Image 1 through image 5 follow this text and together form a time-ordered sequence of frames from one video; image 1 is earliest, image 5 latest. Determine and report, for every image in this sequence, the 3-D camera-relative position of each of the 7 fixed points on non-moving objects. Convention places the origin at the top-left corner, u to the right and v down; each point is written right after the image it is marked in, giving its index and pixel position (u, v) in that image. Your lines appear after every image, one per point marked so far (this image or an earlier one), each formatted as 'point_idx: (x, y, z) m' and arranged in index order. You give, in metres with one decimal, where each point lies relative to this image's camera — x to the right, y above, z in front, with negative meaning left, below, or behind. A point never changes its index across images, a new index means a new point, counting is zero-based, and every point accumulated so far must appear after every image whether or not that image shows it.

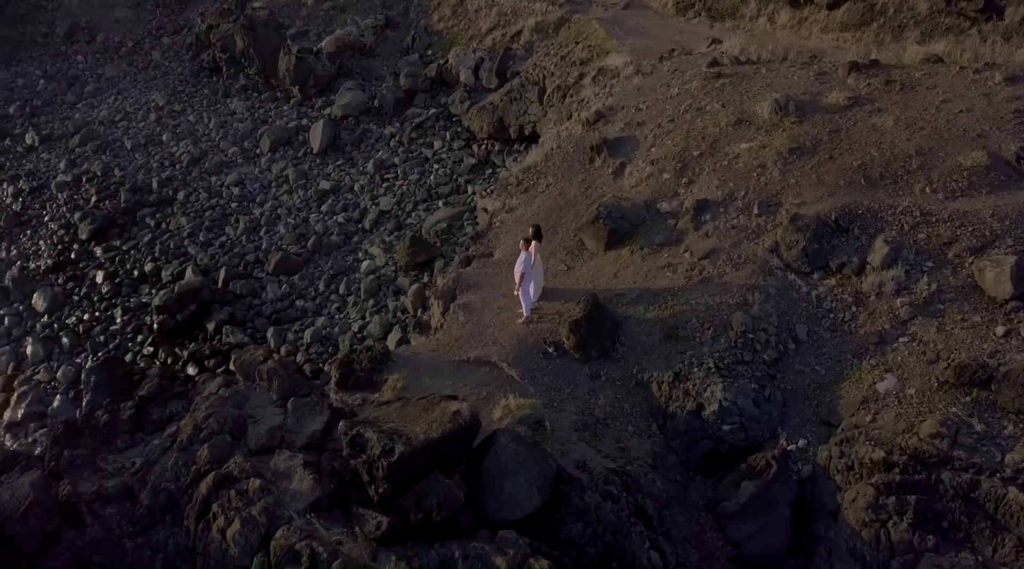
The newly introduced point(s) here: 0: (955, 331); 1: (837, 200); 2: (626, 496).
0: (+5.6, -0.6, +10.9) m
1: (+4.6, +1.2, +12.4) m
2: (+1.4, -2.4, +9.8) m
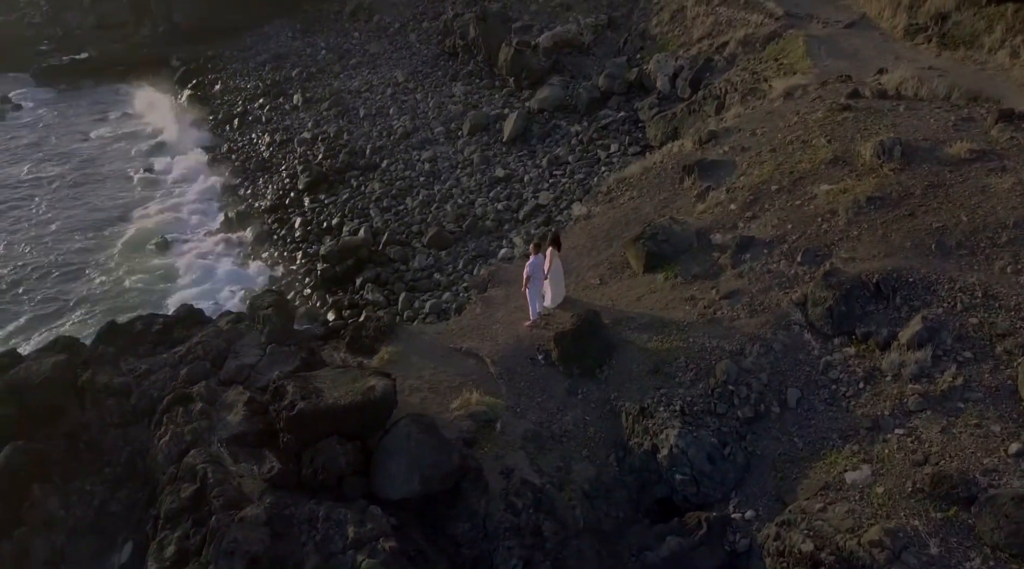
0: (+4.8, -1.6, +9.2) m
1: (+4.8, +0.3, +10.9) m
2: (+0.2, -2.6, +9.7) m
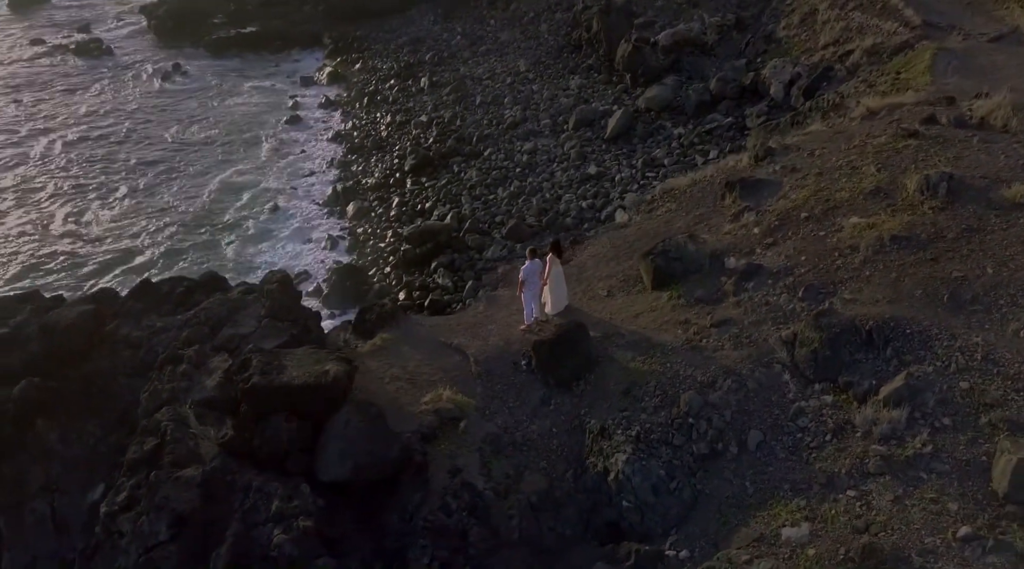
0: (+3.9, -2.2, +8.4) m
1: (+4.4, -0.3, +10.0) m
2: (-0.6, -2.6, +9.8) m
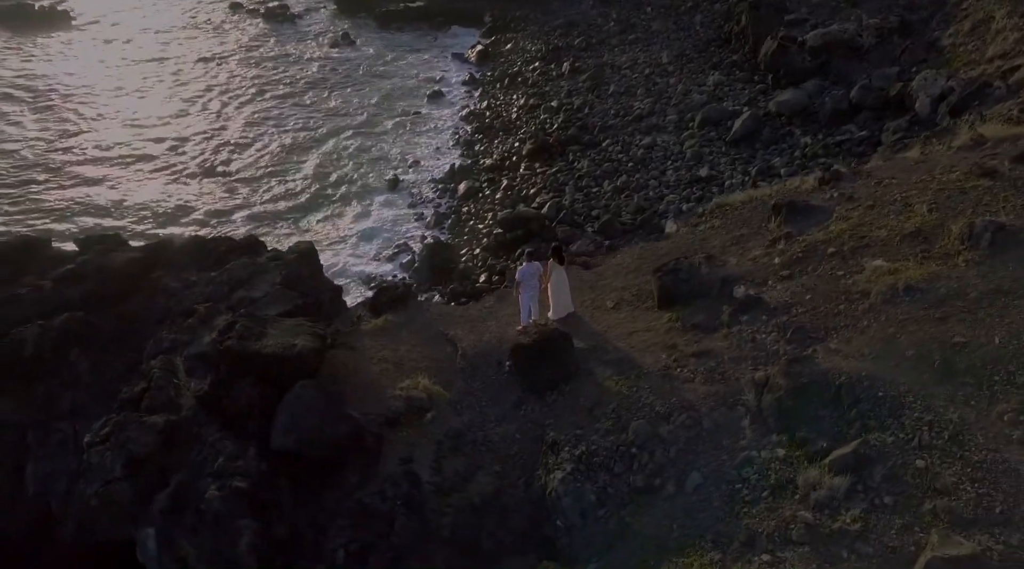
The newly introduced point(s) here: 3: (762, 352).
0: (+2.7, -2.7, +7.6) m
1: (+3.8, -0.8, +9.0) m
2: (-1.4, -2.5, +10.0) m
3: (+2.9, -0.8, +9.9) m
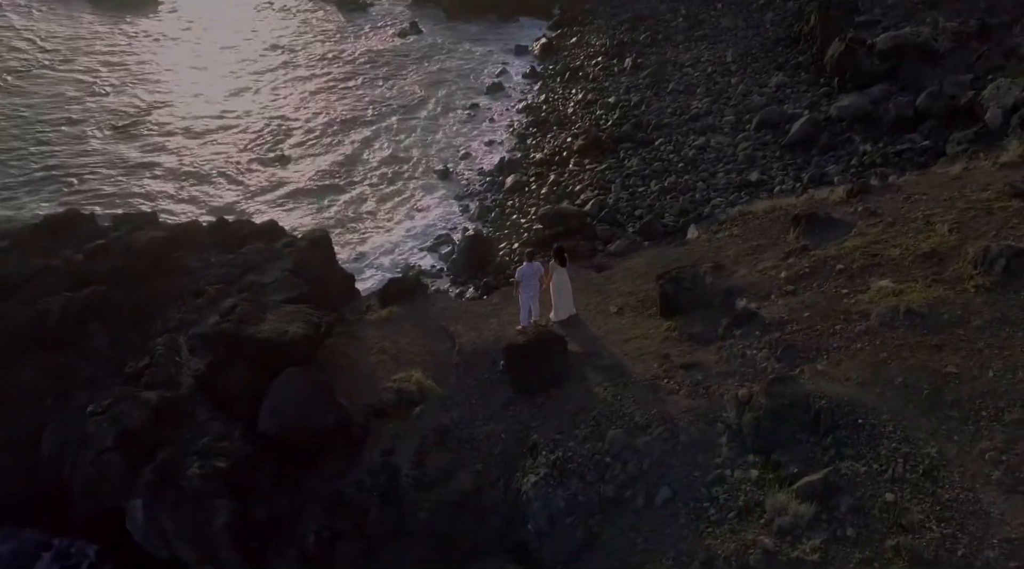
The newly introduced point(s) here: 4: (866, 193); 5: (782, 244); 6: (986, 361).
0: (+2.1, -2.8, +7.3) m
1: (+3.5, -1.1, +8.6) m
2: (-1.7, -2.4, +10.1) m
3: (+2.6, -0.9, +9.6) m
4: (+5.1, +1.4, +12.5) m
5: (+3.7, +0.6, +12.1) m
6: (+4.6, -0.7, +8.3) m
